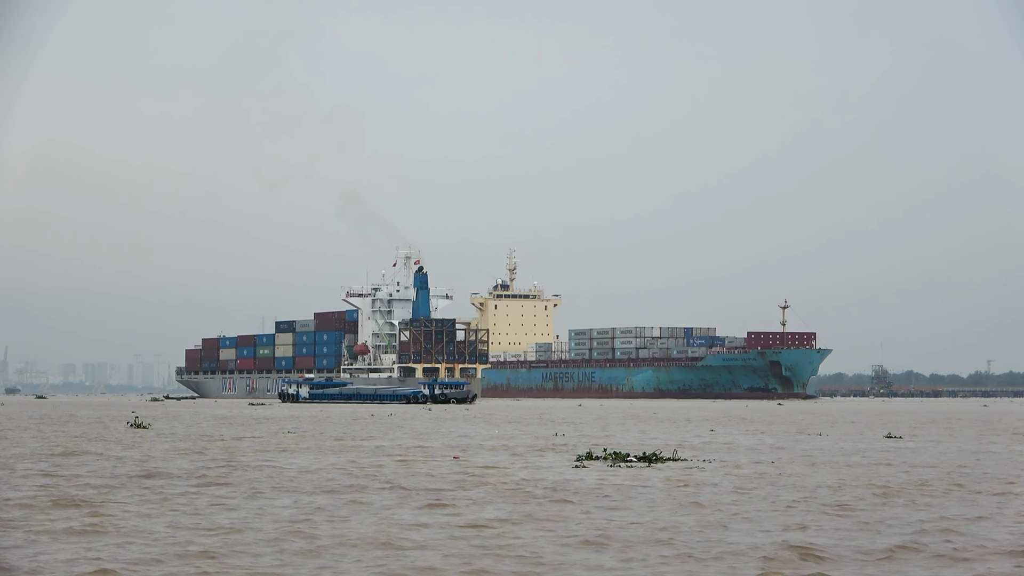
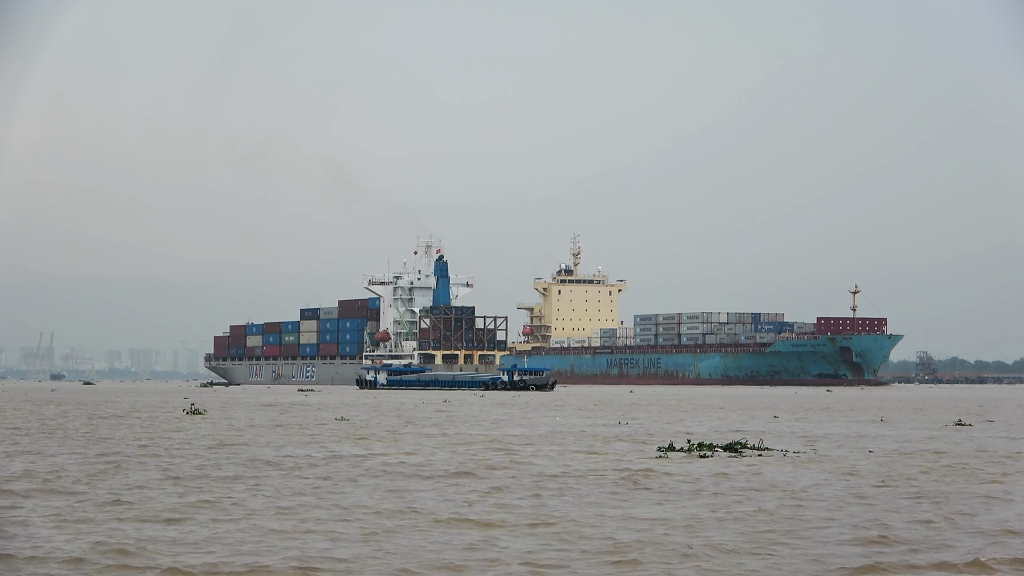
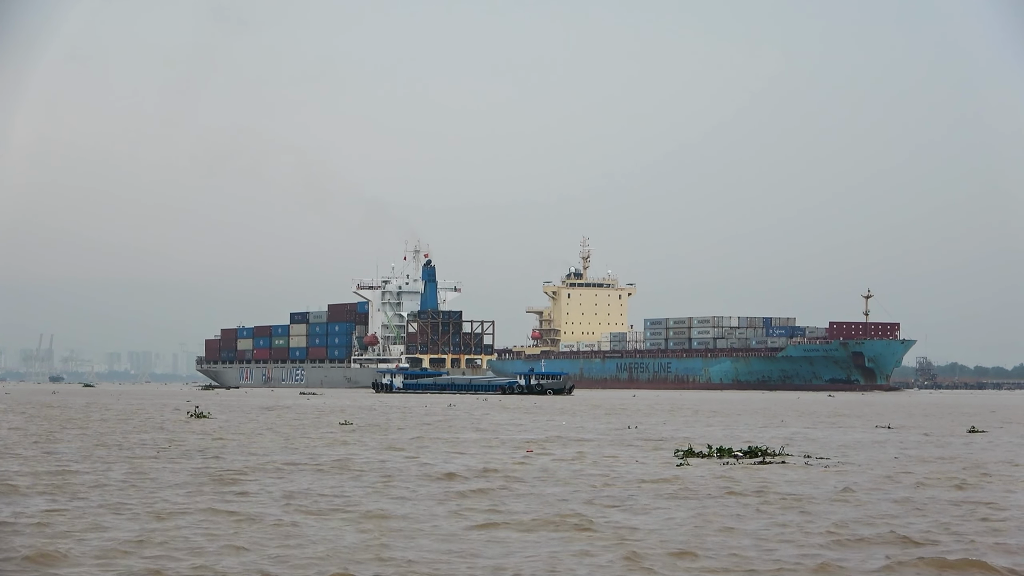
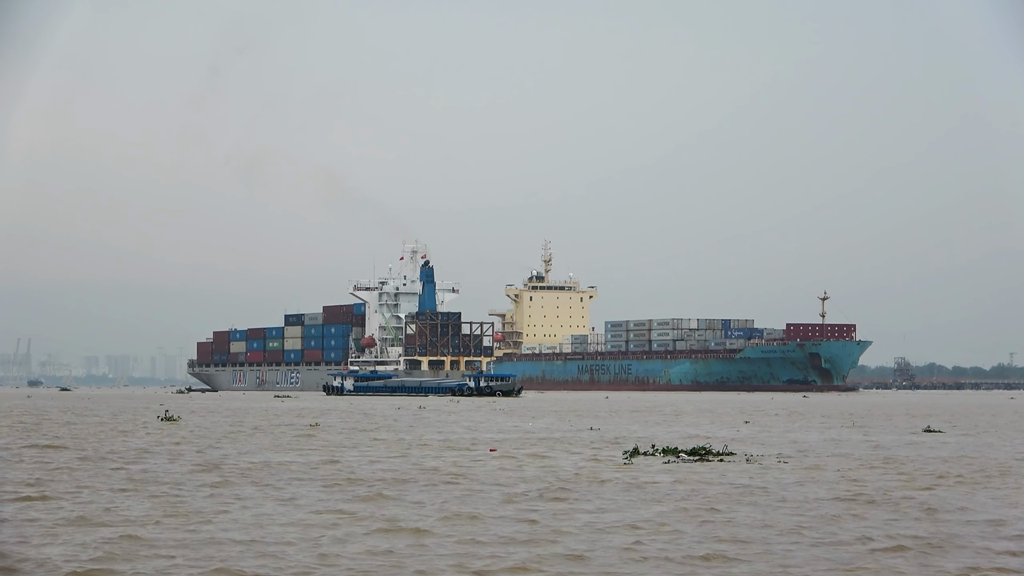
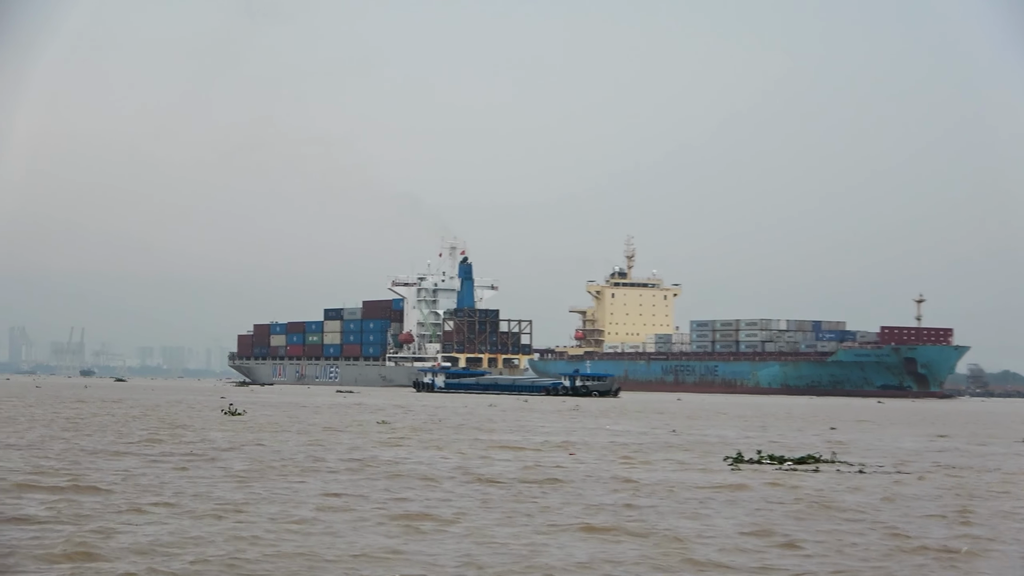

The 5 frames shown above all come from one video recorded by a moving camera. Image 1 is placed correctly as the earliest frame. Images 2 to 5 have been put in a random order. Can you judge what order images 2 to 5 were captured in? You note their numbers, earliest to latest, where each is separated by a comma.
4, 2, 3, 5
